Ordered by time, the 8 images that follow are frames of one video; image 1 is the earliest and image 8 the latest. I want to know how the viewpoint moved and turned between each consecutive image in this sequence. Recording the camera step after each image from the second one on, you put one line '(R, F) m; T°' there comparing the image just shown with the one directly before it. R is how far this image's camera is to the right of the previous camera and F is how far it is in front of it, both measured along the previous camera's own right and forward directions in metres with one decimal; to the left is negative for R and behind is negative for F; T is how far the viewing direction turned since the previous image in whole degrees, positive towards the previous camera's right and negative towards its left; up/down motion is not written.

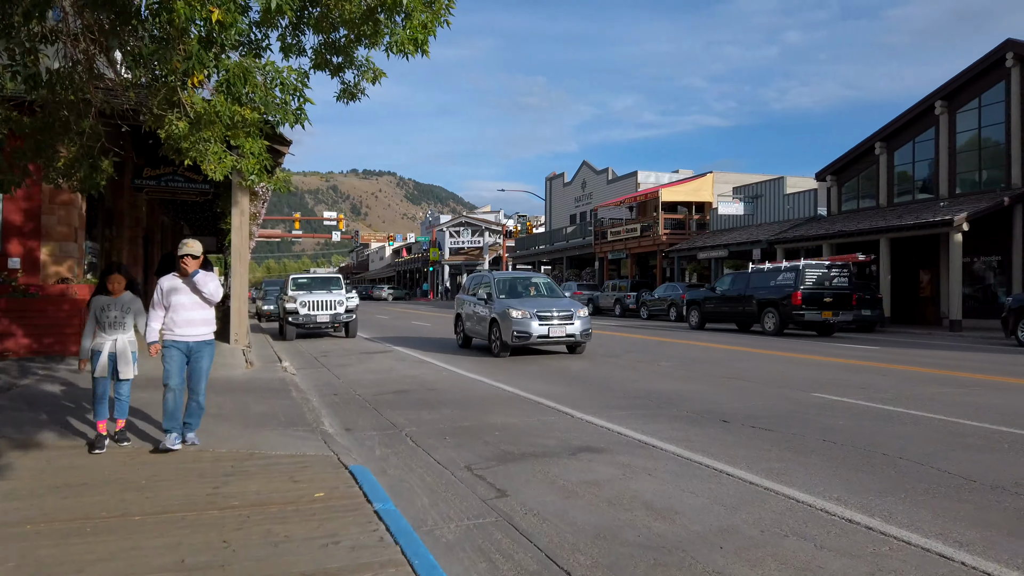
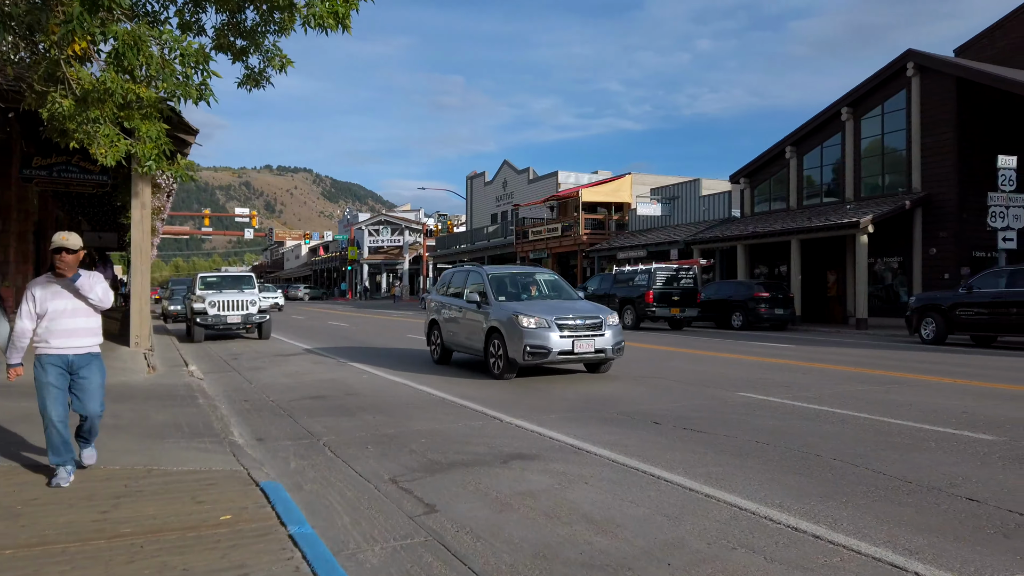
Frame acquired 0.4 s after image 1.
(-0.1, +0.4) m; +6°
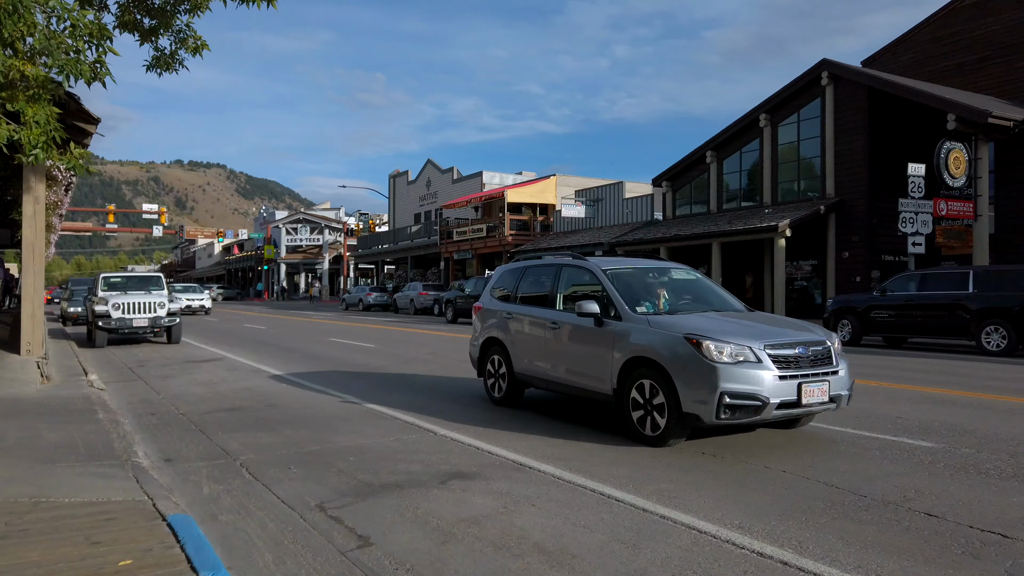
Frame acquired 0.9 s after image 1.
(-0.1, +0.4) m; +6°
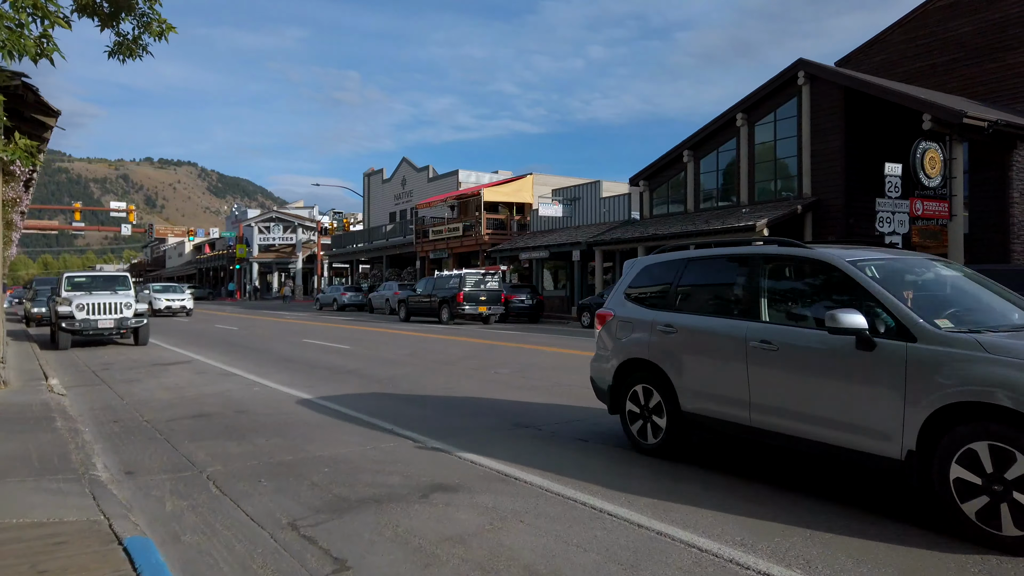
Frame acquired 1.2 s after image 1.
(-0.1, +0.3) m; +2°
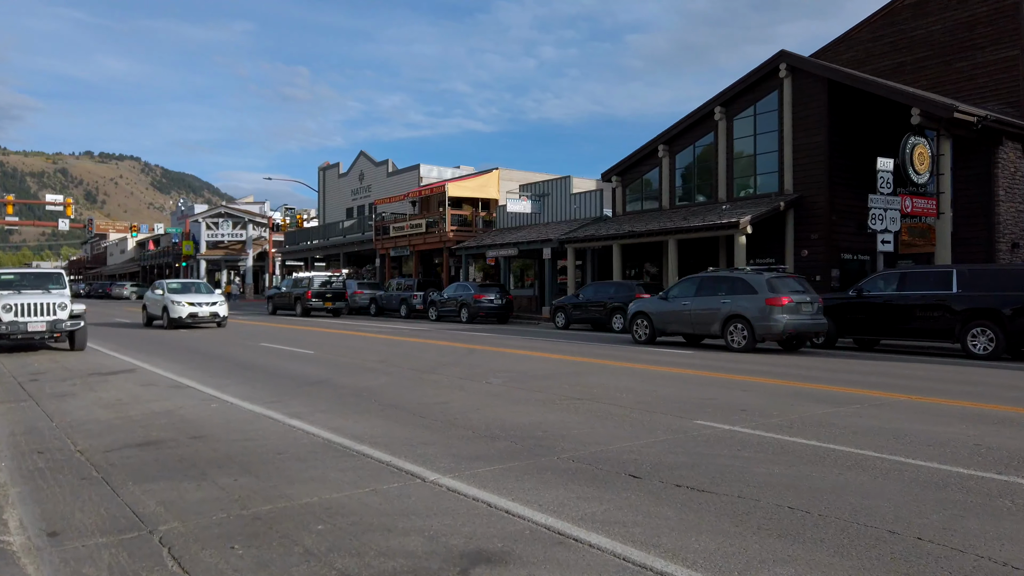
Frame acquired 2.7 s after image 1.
(-0.6, +1.4) m; +4°
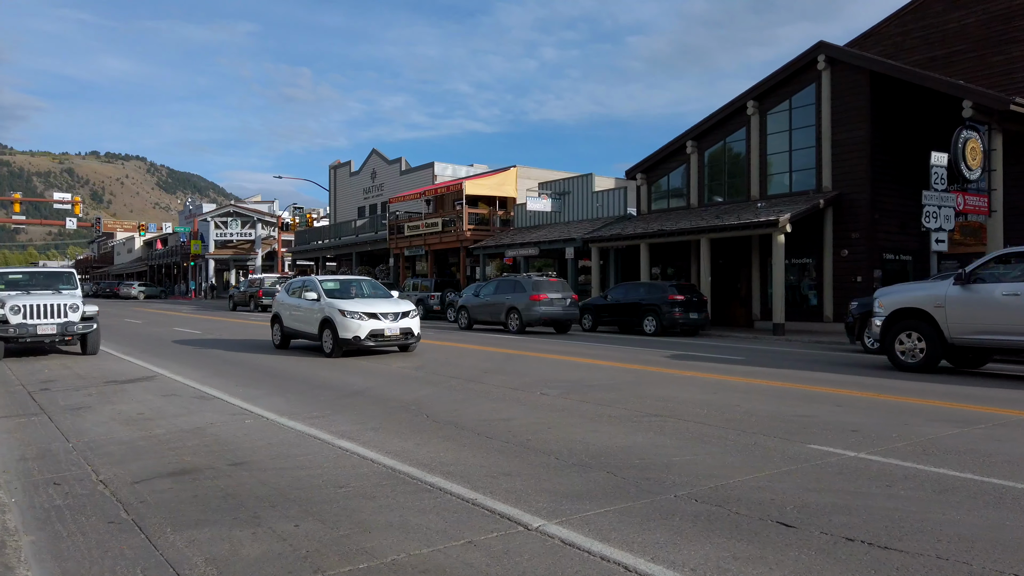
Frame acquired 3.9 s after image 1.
(-0.8, +1.1) m; 0°
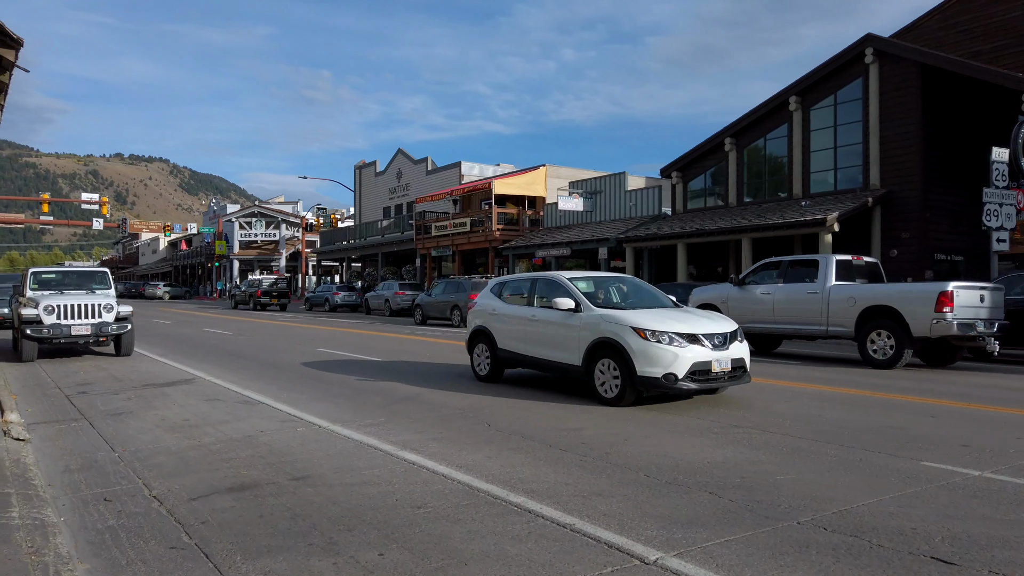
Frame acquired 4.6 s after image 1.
(-0.5, +0.6) m; -1°
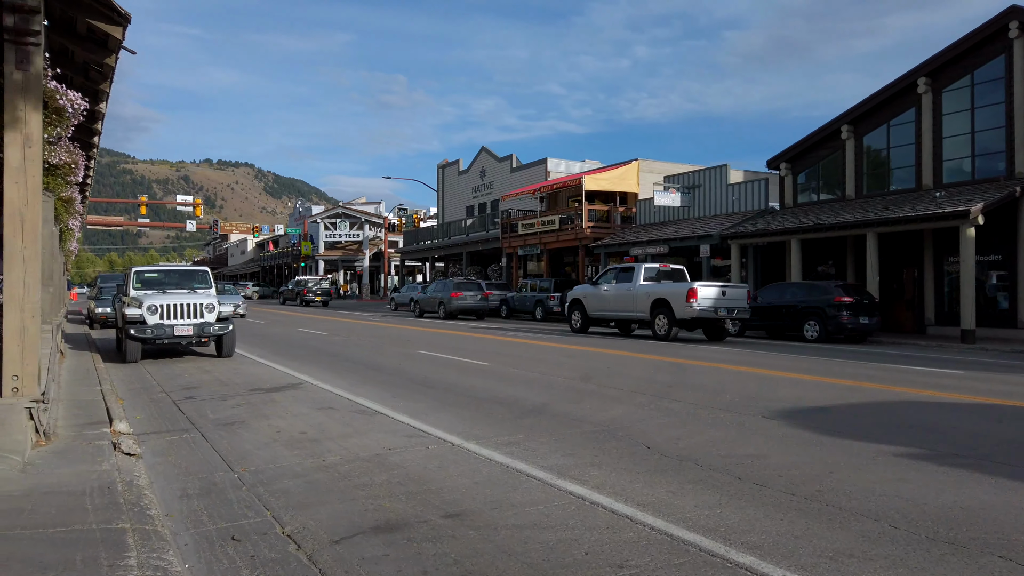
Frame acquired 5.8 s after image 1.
(-0.8, +1.1) m; -6°
